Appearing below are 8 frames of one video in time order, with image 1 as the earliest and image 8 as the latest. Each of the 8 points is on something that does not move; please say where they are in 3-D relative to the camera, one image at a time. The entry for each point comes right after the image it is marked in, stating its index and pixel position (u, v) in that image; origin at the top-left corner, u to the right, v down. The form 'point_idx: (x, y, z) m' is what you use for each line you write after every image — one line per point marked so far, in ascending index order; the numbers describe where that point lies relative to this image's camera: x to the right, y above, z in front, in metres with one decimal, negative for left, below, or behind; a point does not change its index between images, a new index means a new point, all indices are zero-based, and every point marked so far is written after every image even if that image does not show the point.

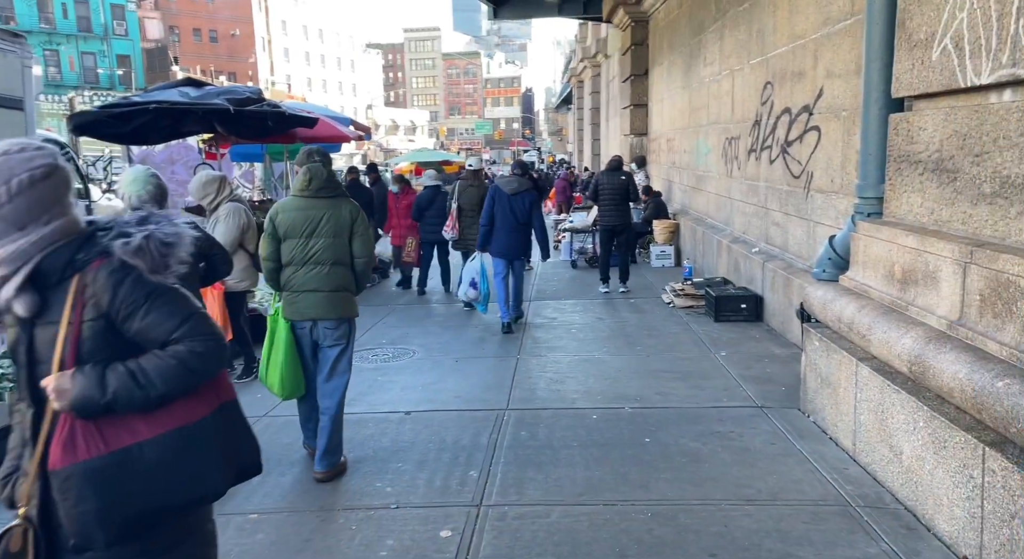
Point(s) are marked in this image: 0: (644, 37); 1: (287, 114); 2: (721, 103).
0: (+2.9, +5.4, +18.7) m
1: (-2.5, +1.9, +9.5) m
2: (+2.8, +2.4, +11.2) m
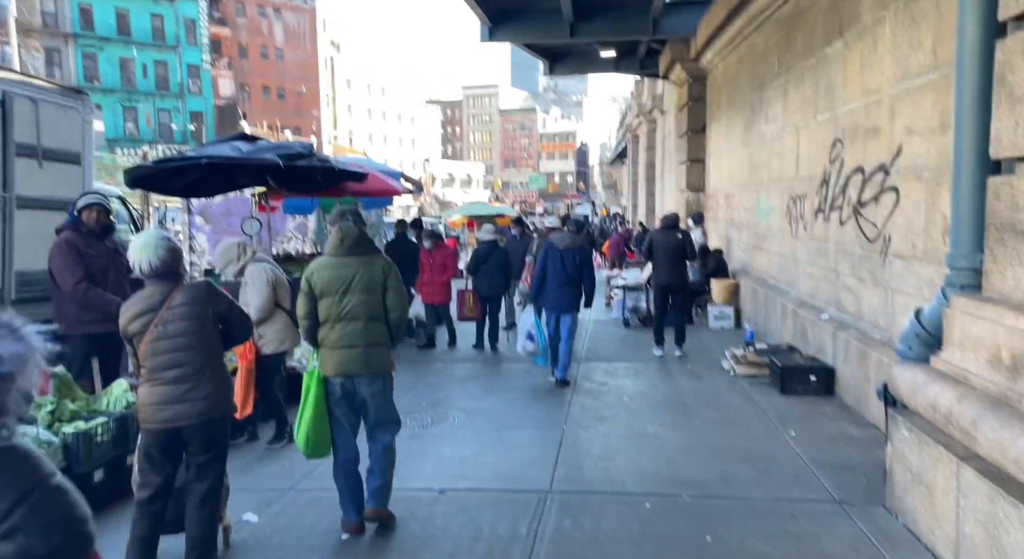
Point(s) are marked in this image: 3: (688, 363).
0: (+4.1, +4.1, +18.4) m
1: (-2.0, +1.3, +9.3) m
2: (+3.5, +1.5, +10.7) m
3: (+2.0, -1.0, +9.7) m
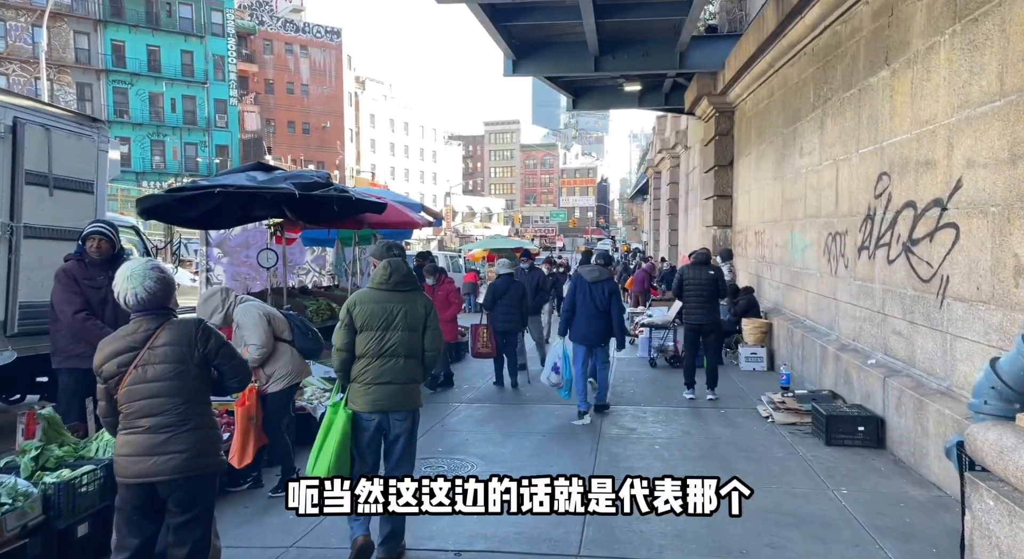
0: (+4.6, +3.3, +18.0) m
1: (-1.7, +0.9, +9.0) m
2: (+3.8, +1.0, +10.3) m
3: (+2.3, -1.4, +9.1) m
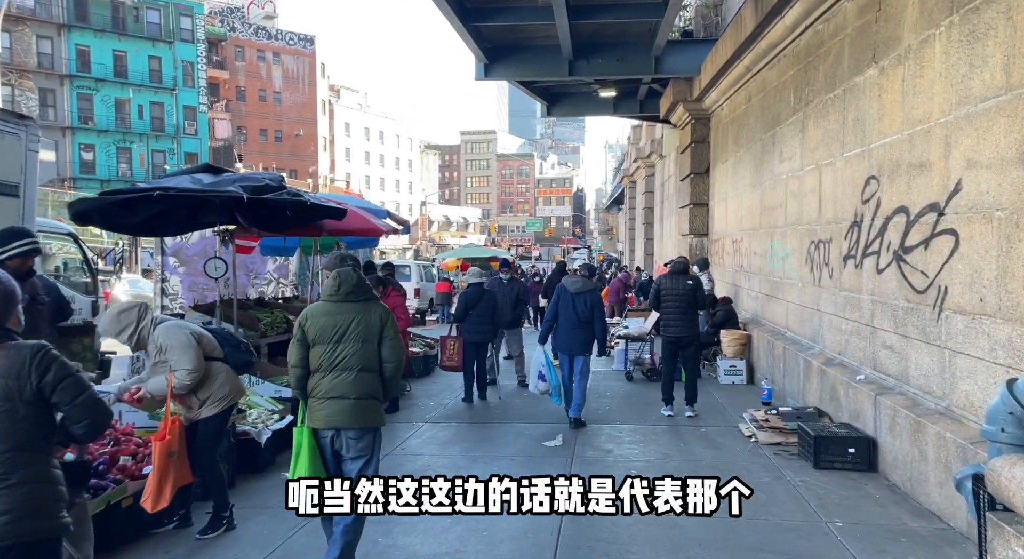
0: (+4.0, +3.0, +17.6) m
1: (-2.0, +0.8, +8.4) m
2: (+3.4, +0.9, +9.8) m
3: (+1.9, -1.5, +8.6) m
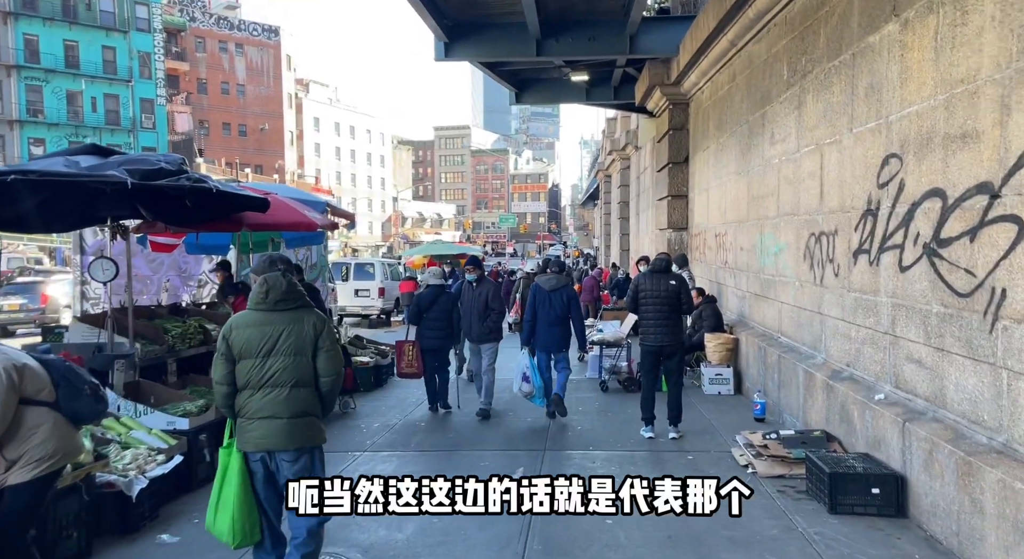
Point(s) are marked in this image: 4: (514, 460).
0: (+3.3, +3.1, +16.4) m
1: (-2.4, +0.7, +7.0) m
2: (+2.9, +0.9, +8.6) m
3: (+1.5, -1.5, +7.3) m
4: (0.0, -1.6, +7.3) m
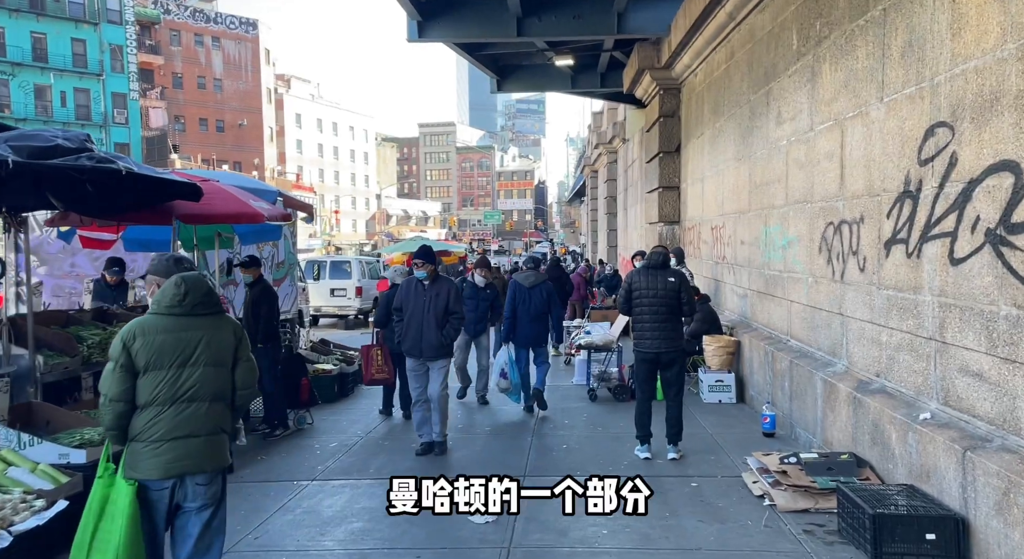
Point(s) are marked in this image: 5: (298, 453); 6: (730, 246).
0: (+3.0, +3.2, +15.3) m
1: (-2.7, +0.7, +5.9) m
2: (+2.7, +1.0, +7.5) m
3: (+1.3, -1.5, +6.3) m
4: (-0.2, -1.6, +6.2) m
5: (-1.9, -1.5, +7.4) m
6: (+2.9, +0.4, +11.1) m
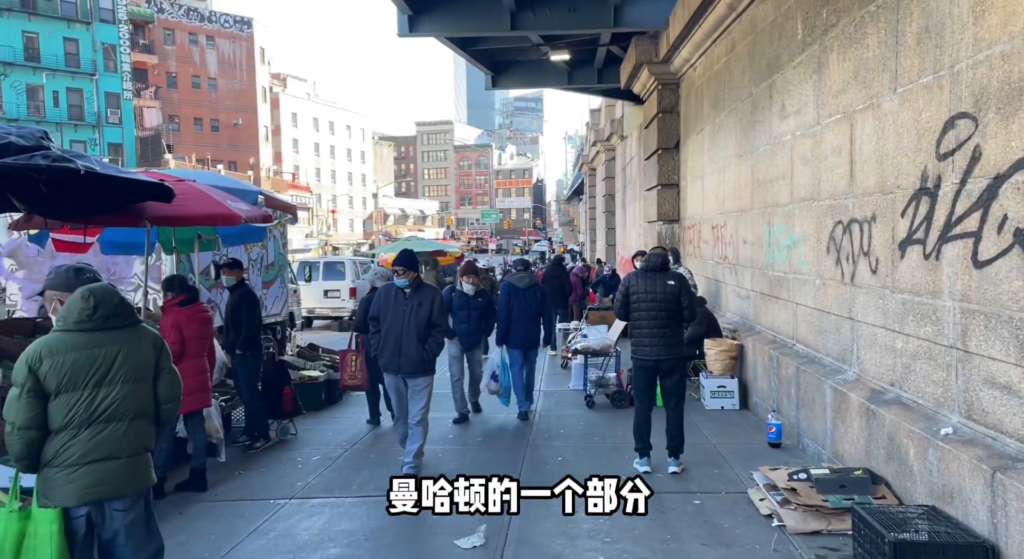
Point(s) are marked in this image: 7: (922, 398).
0: (+2.9, +3.2, +15.0) m
1: (-2.7, +0.7, +5.5) m
2: (+2.6, +1.0, +7.2) m
3: (+1.3, -1.5, +5.9) m
4: (-0.2, -1.6, +5.8) m
5: (-2.0, -1.6, +7.0) m
6: (+2.8, +0.4, +10.8) m
7: (+2.5, -0.7, +5.1) m
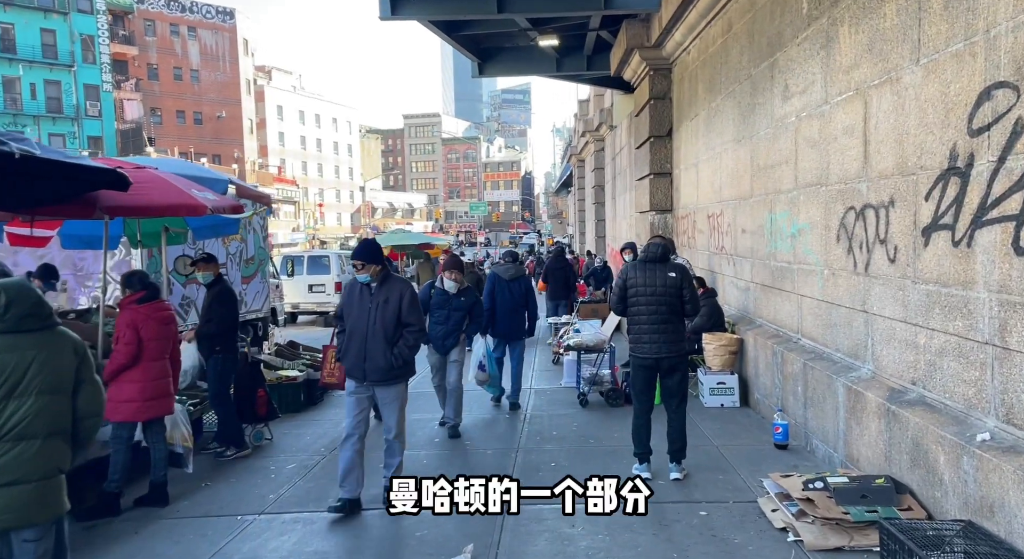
0: (+2.7, +3.3, +14.5) m
1: (-2.8, +0.7, +4.9) m
2: (+2.5, +1.0, +6.7) m
3: (+1.2, -1.4, +5.4) m
4: (-0.3, -1.5, +5.4) m
5: (-2.0, -1.5, +6.5) m
6: (+2.7, +0.5, +10.3) m
7: (+2.5, -0.7, +4.7) m
